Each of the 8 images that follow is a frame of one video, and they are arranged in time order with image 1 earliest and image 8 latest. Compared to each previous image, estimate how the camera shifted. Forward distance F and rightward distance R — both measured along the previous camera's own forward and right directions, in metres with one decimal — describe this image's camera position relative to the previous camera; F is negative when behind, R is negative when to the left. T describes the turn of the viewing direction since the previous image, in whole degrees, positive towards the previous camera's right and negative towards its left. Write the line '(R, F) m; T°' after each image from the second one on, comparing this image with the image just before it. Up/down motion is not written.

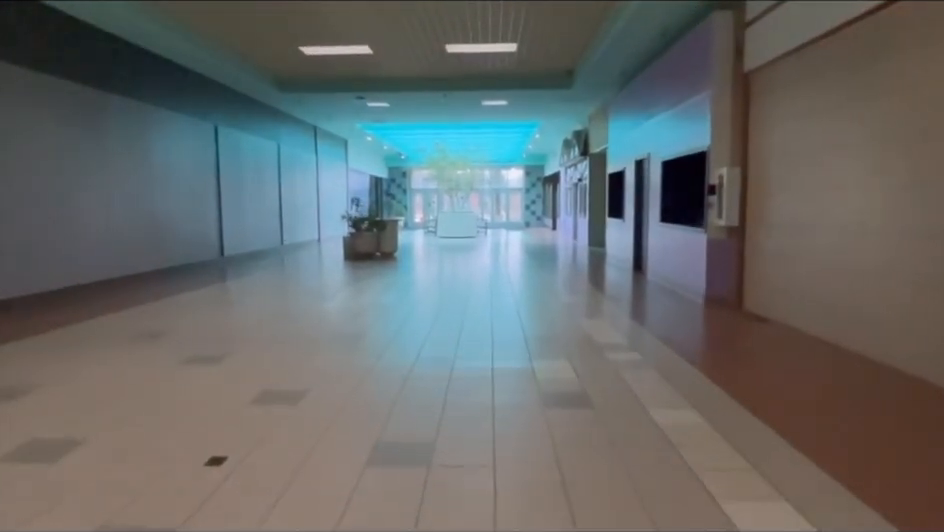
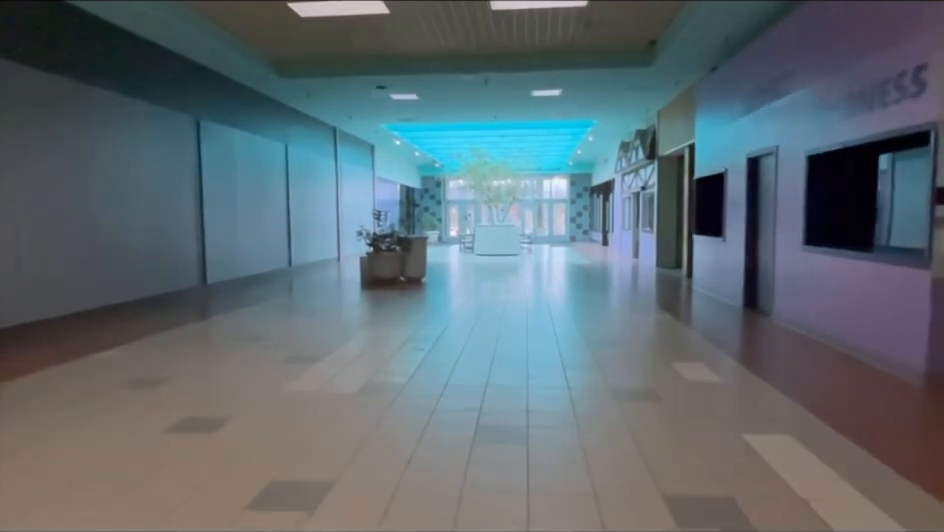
(-0.2, +2.3) m; -3°
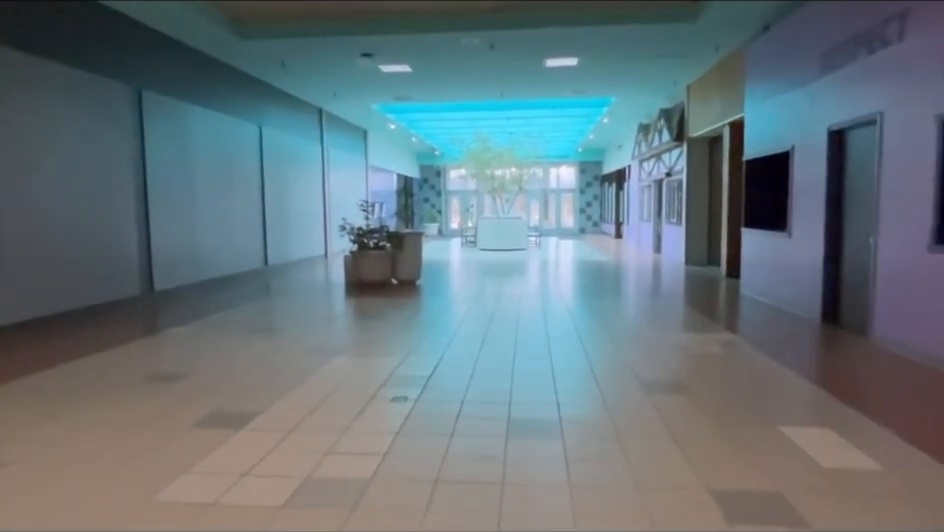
(0.0, +1.4) m; 0°
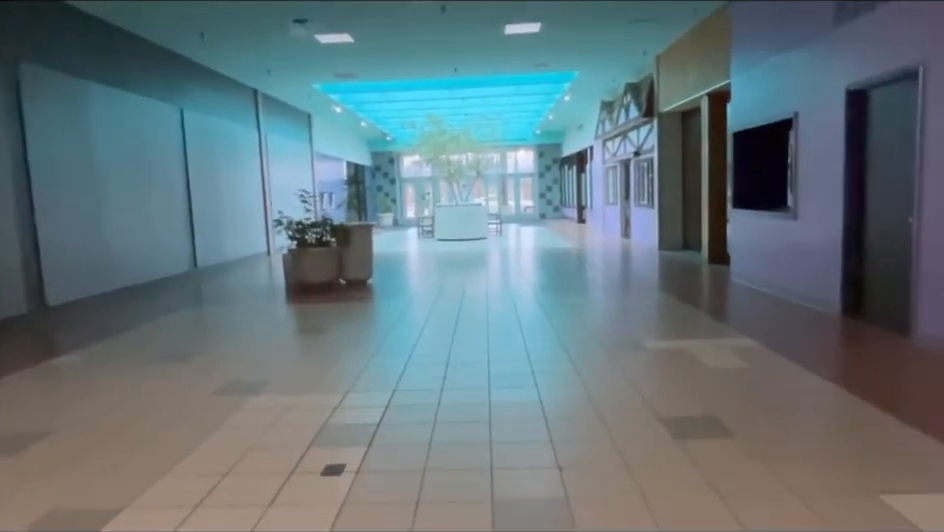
(0.0, +0.9) m; +4°
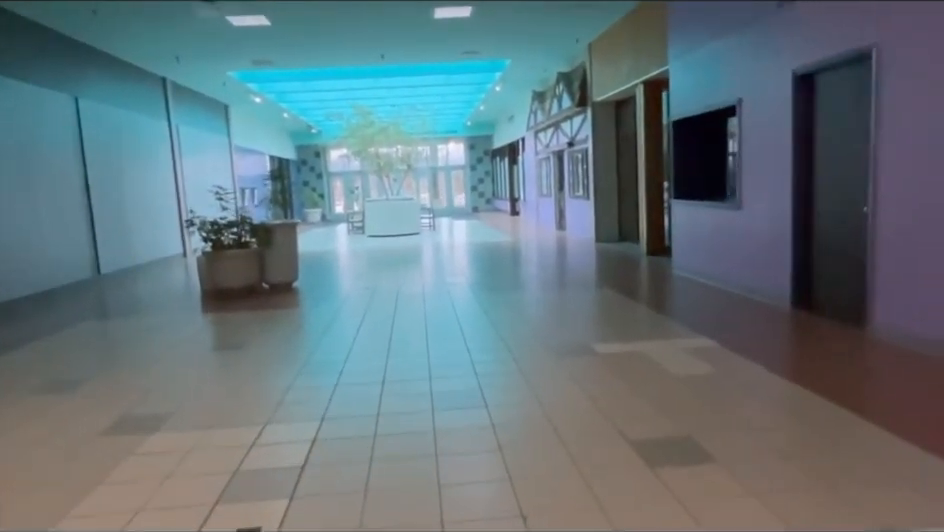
(0.0, +0.4) m; +6°
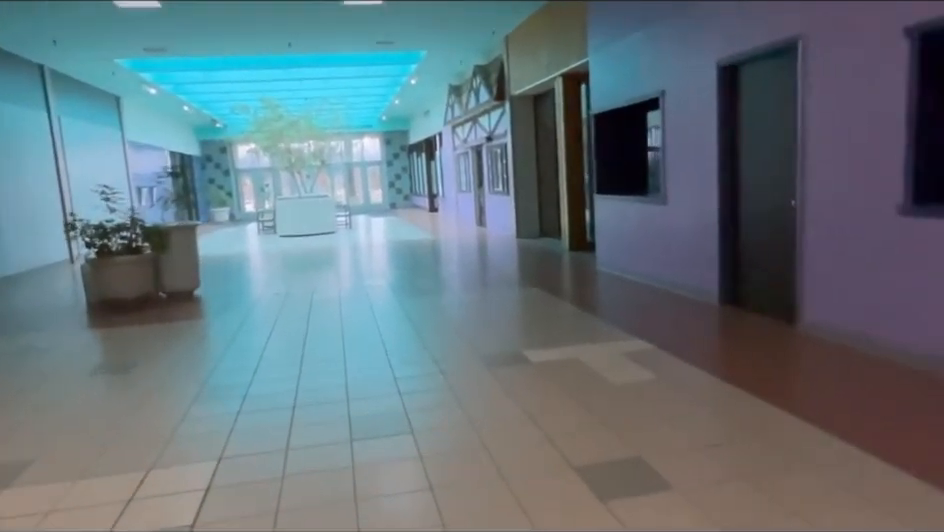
(0.0, +0.3) m; +7°
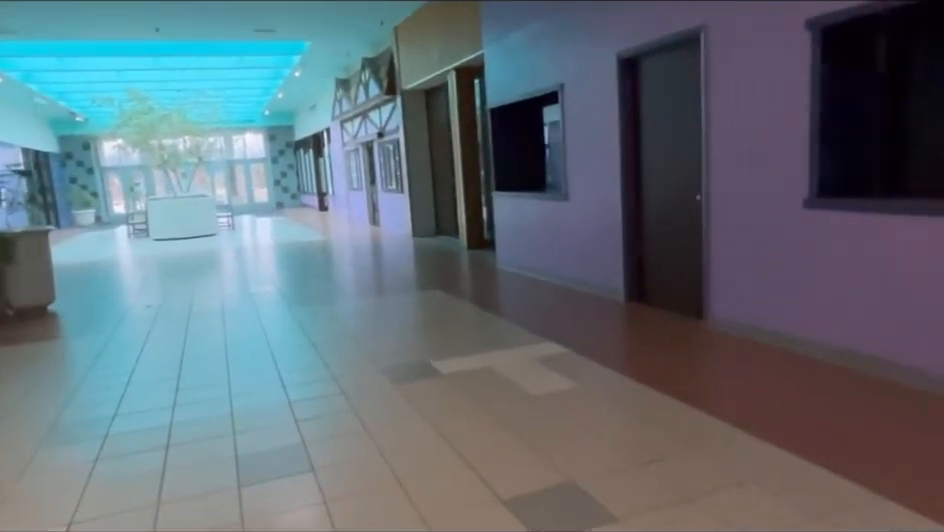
(0.0, +0.3) m; +9°
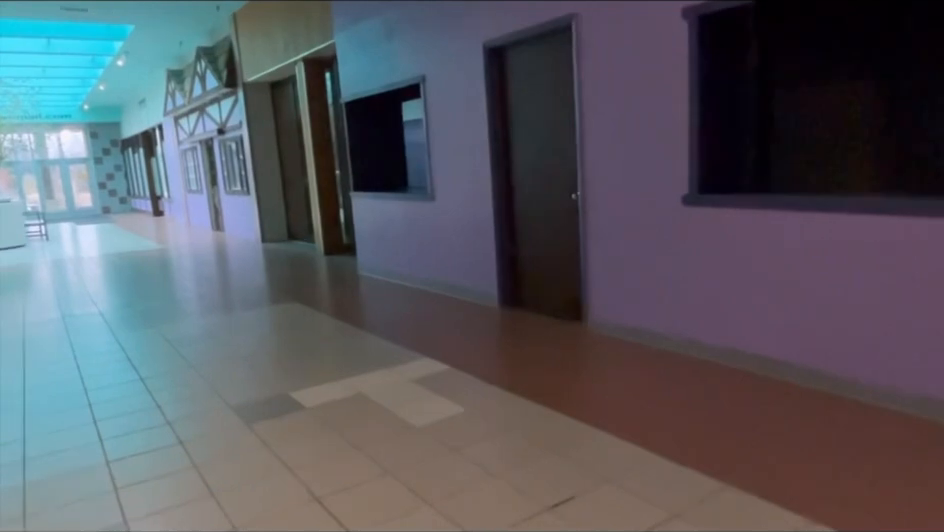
(0.0, +0.4) m; +12°
